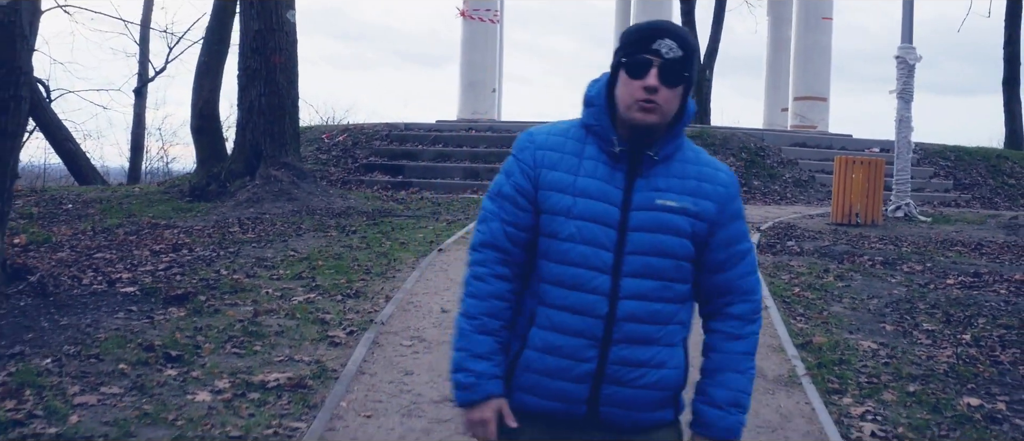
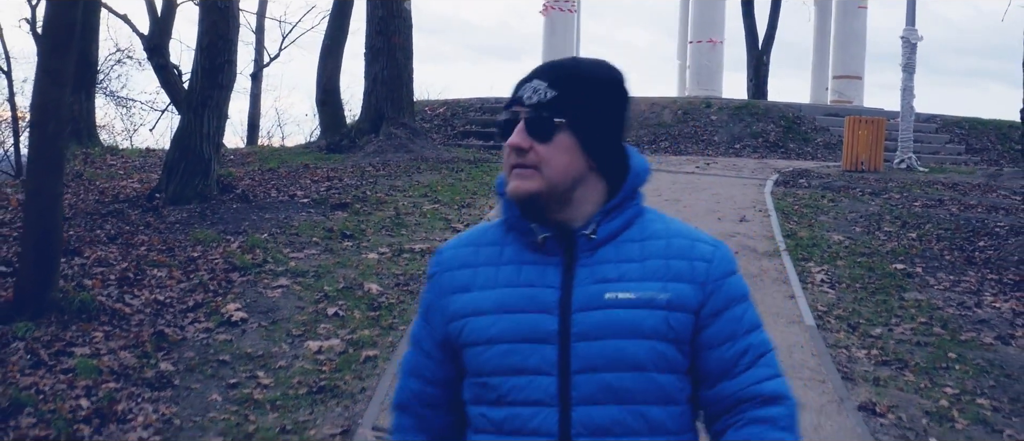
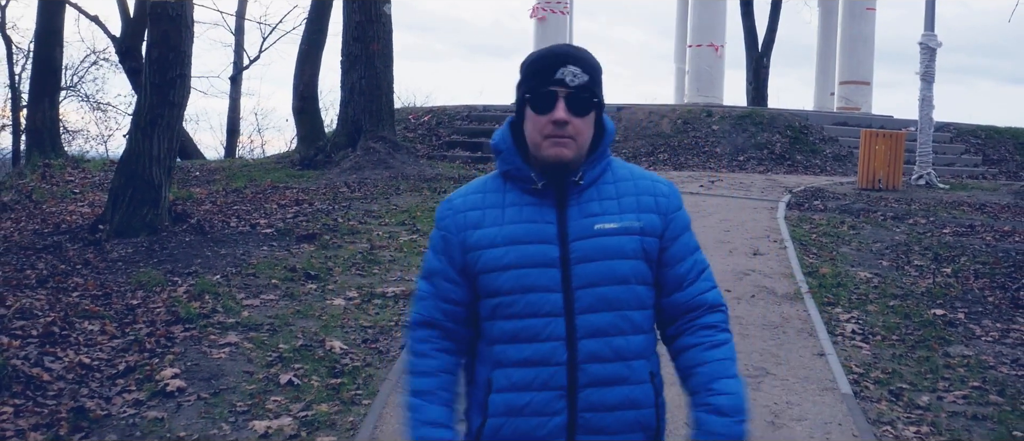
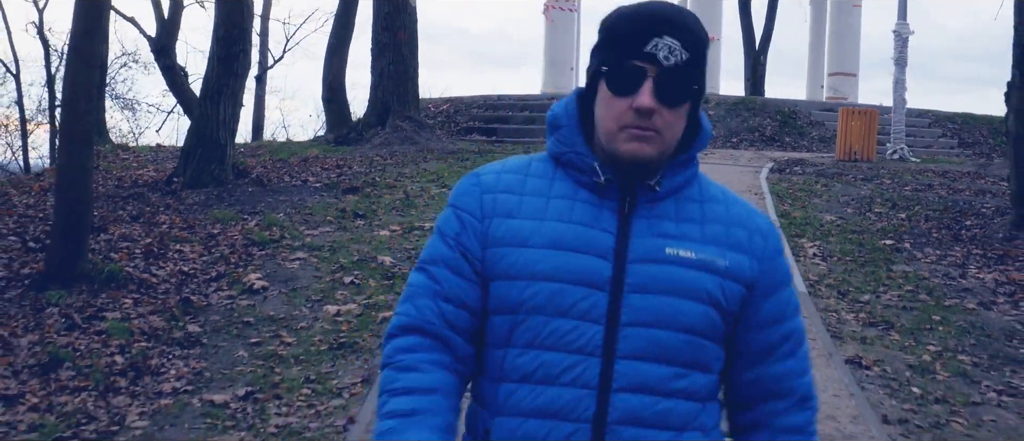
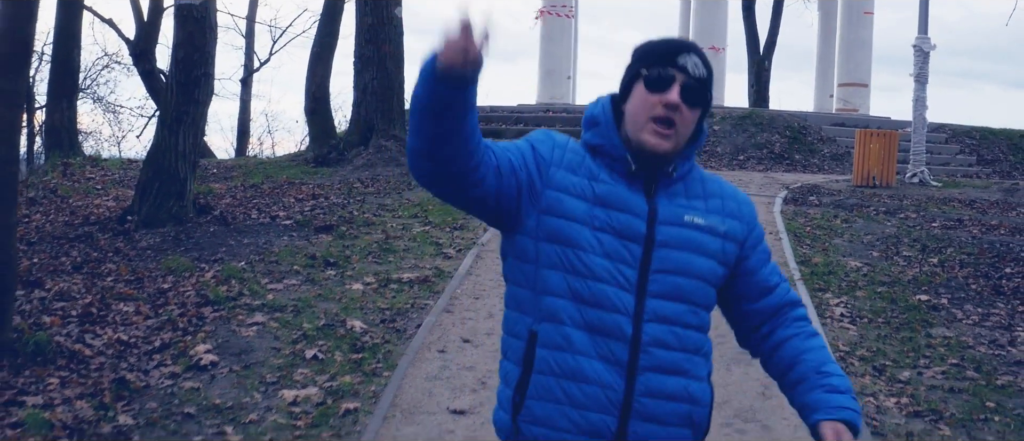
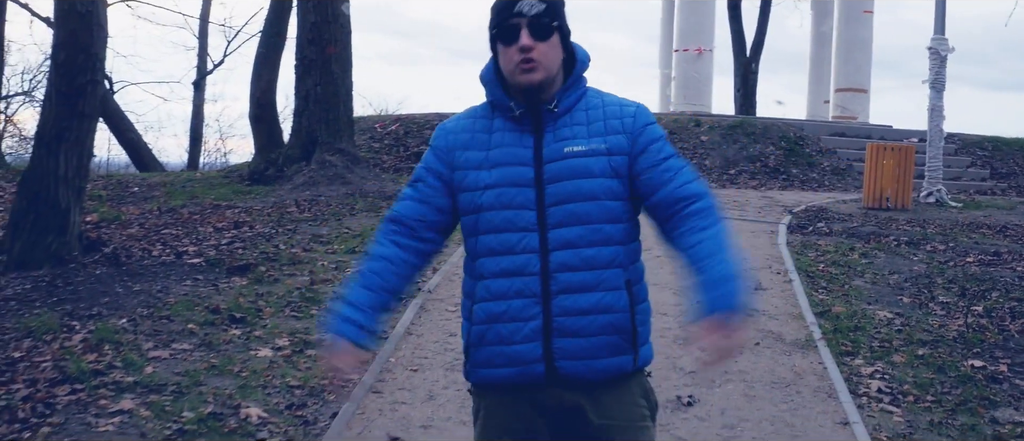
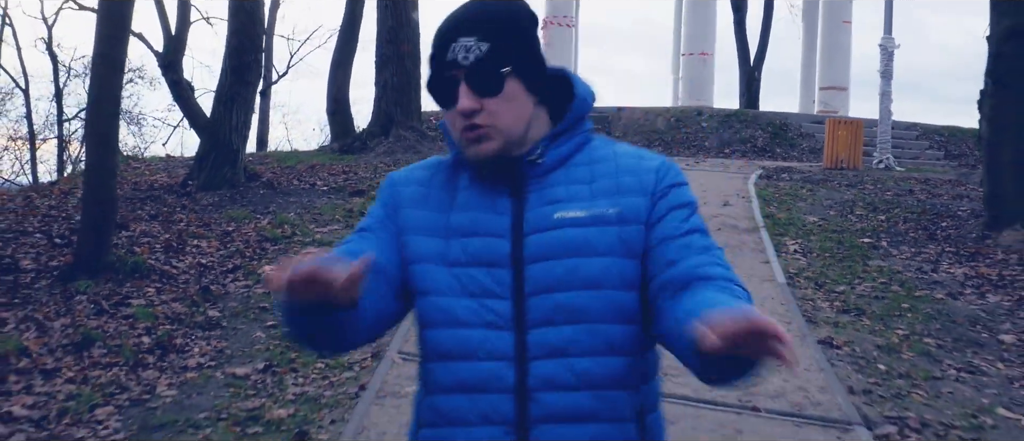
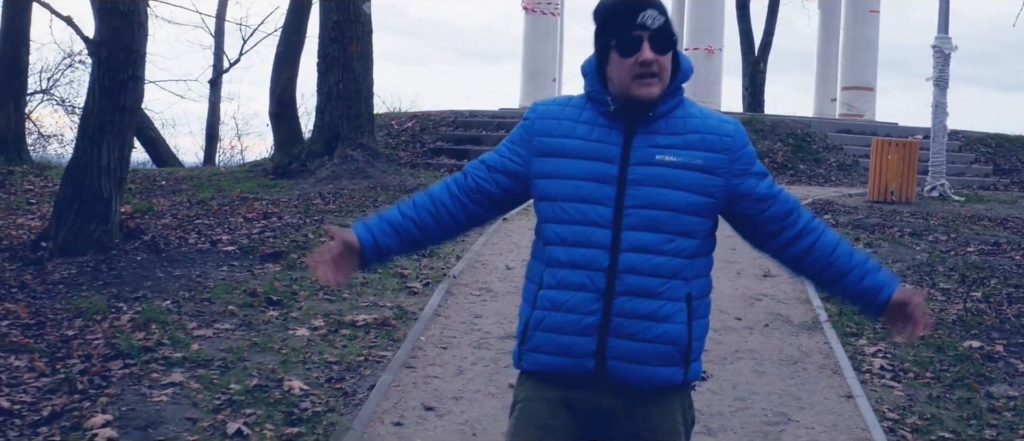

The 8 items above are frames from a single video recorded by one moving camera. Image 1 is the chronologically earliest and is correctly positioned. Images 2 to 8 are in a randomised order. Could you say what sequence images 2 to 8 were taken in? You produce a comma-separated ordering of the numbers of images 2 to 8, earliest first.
6, 8, 3, 5, 2, 4, 7
